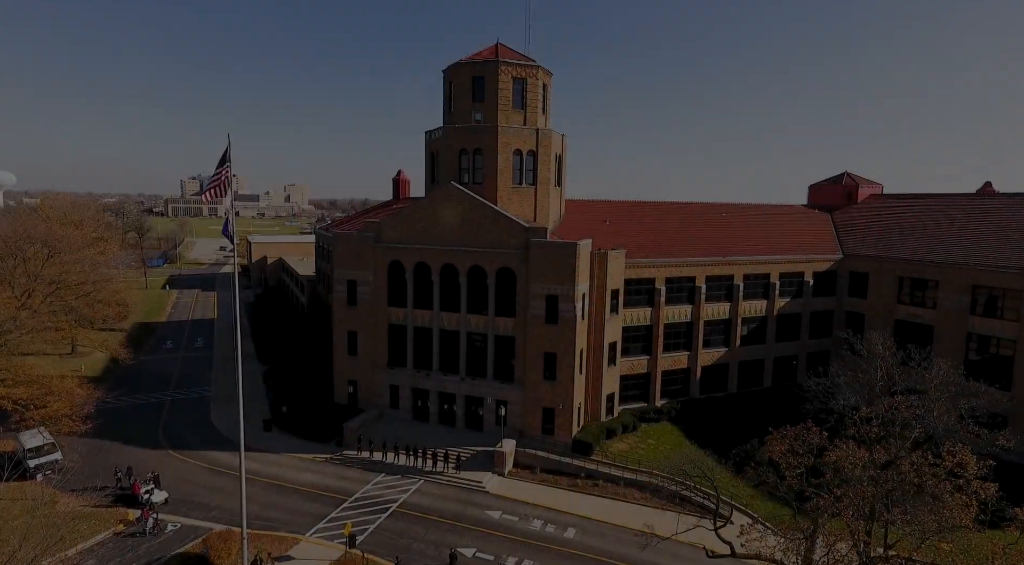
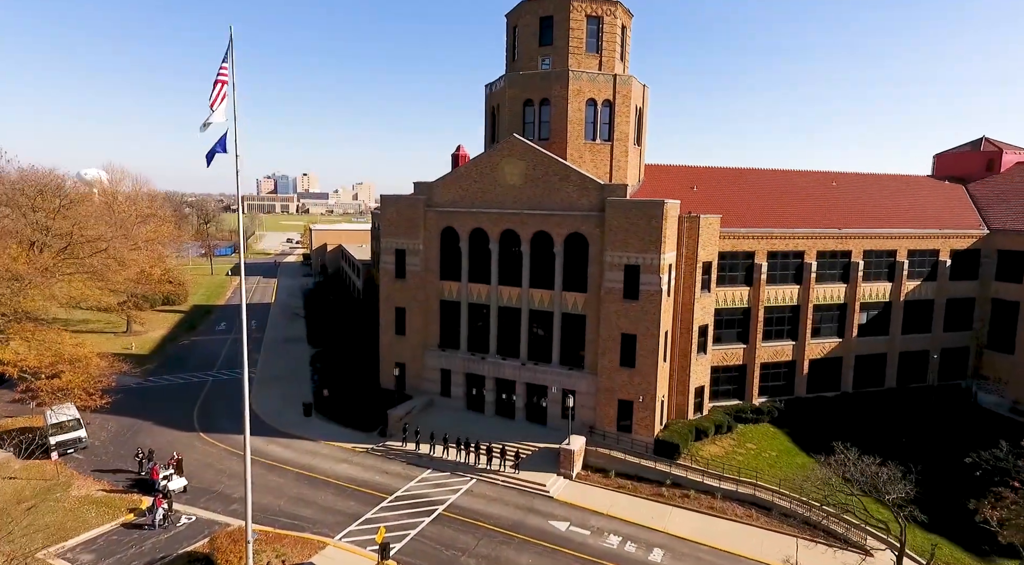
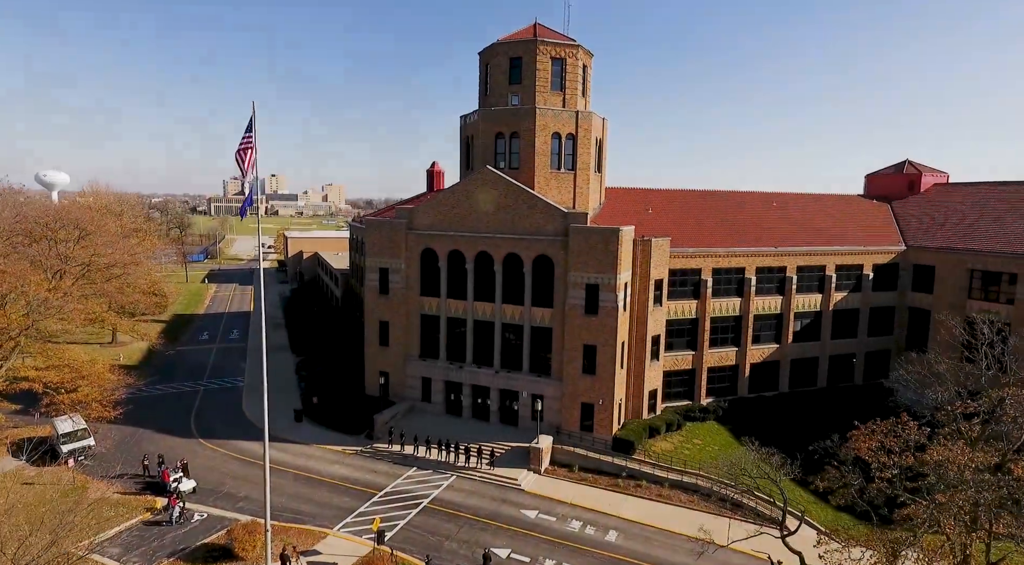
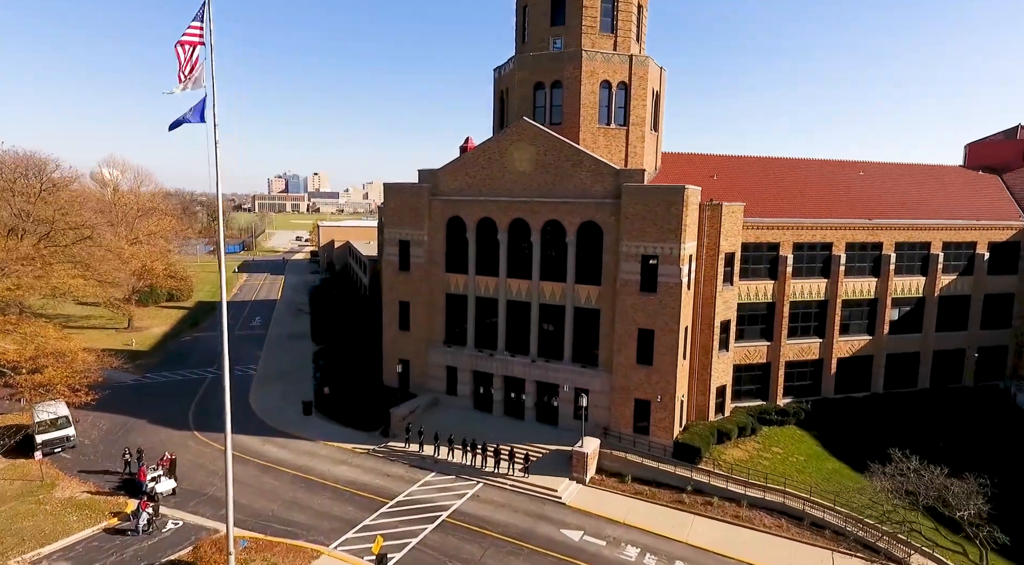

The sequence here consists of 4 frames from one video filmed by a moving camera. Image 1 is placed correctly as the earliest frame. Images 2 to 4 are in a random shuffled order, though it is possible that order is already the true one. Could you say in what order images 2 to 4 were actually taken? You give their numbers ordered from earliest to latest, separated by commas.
3, 2, 4
